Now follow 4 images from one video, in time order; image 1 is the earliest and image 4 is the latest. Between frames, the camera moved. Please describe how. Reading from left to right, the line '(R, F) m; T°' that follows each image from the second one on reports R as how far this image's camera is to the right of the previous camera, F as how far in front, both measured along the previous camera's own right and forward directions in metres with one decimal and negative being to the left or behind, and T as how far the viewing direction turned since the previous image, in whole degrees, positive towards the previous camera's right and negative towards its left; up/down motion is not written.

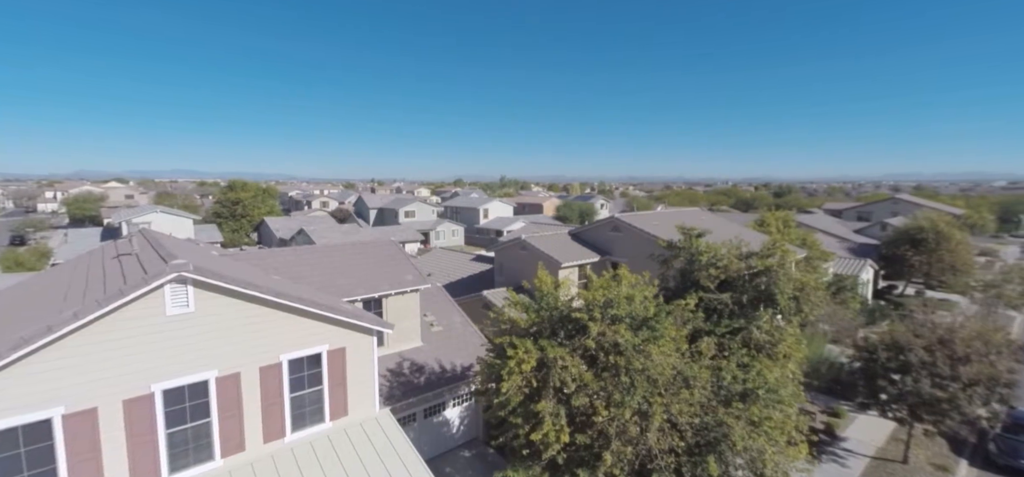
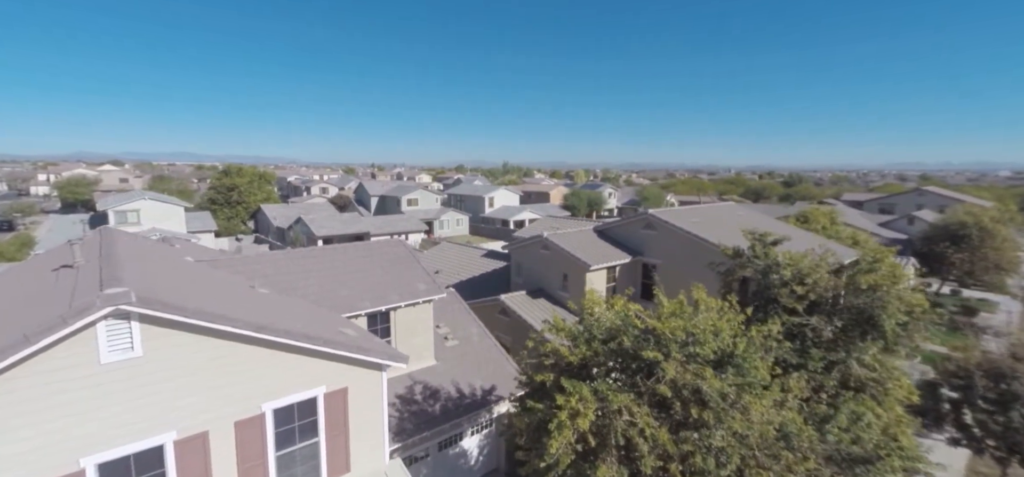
(-0.8, +2.0) m; 0°
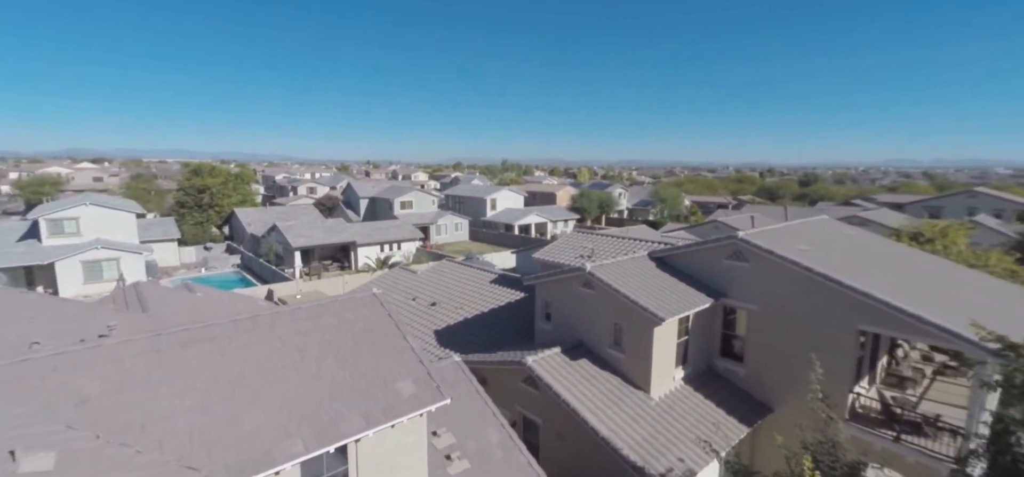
(-0.9, +5.2) m; 0°
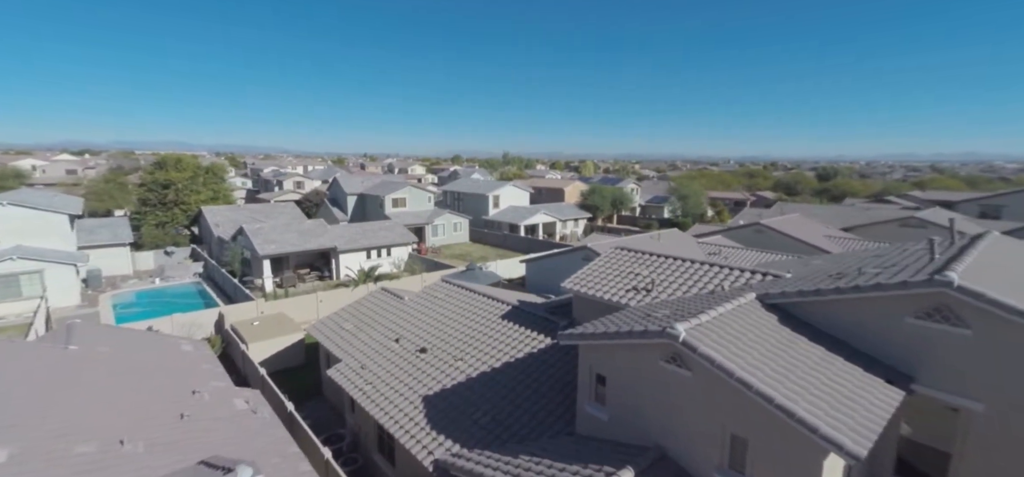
(-0.6, +5.1) m; 0°
